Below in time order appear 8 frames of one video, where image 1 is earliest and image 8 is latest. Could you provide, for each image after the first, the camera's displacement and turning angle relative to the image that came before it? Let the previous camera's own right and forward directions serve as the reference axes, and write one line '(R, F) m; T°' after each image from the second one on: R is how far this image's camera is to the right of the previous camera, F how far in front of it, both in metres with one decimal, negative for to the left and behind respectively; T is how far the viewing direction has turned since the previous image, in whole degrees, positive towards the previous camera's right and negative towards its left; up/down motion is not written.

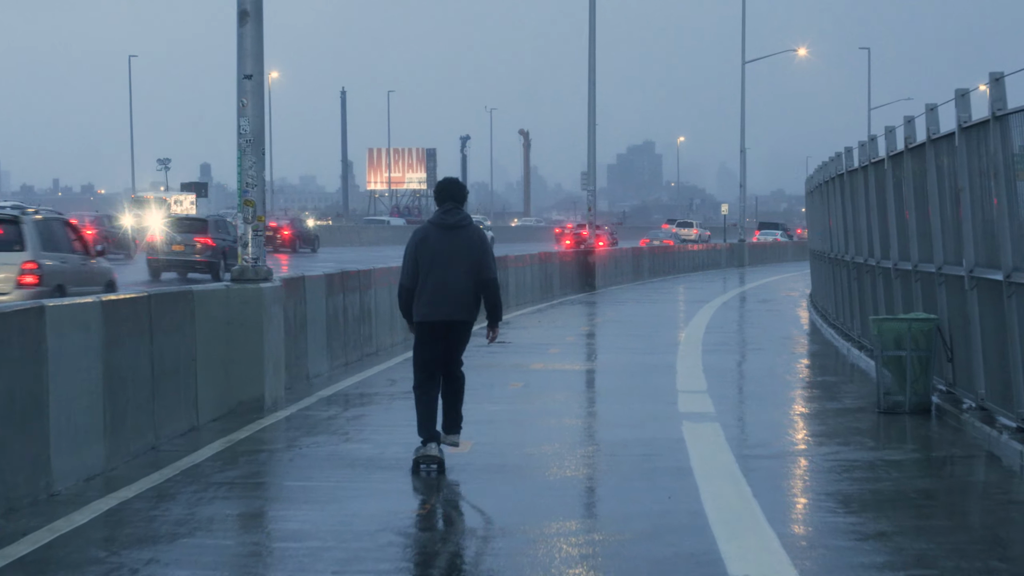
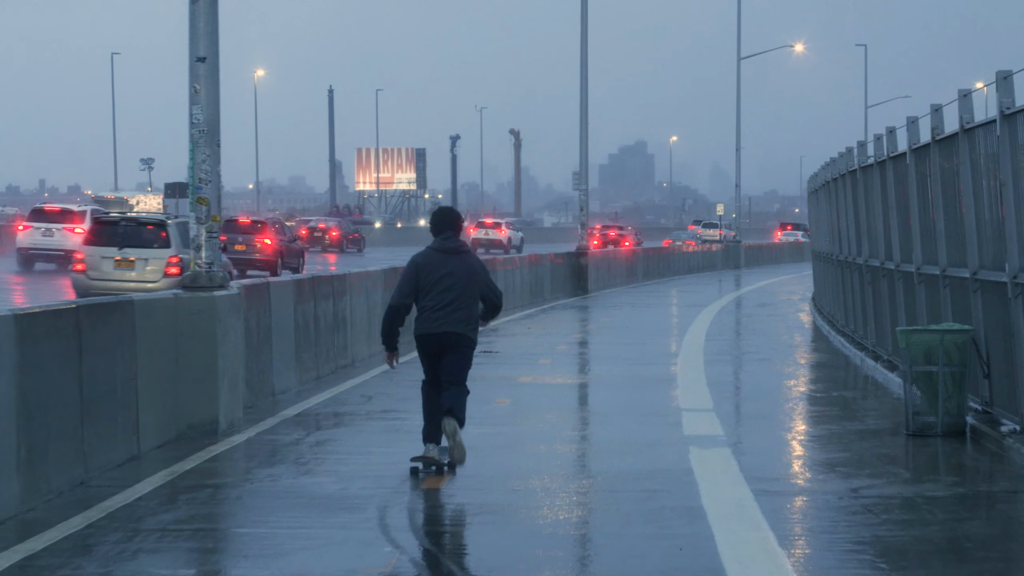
(0.0, +1.2) m; 0°
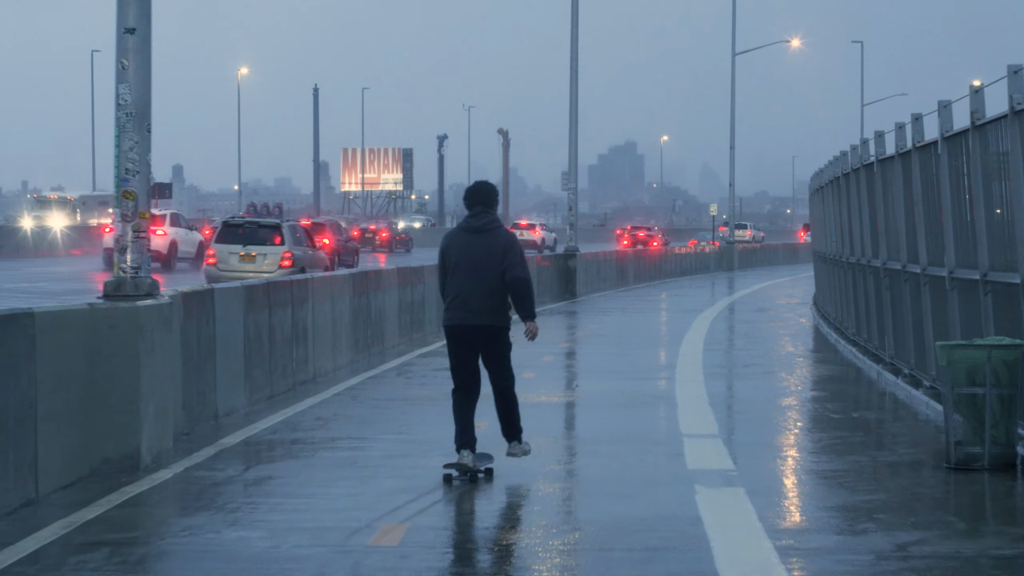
(+0.1, +1.4) m; 0°
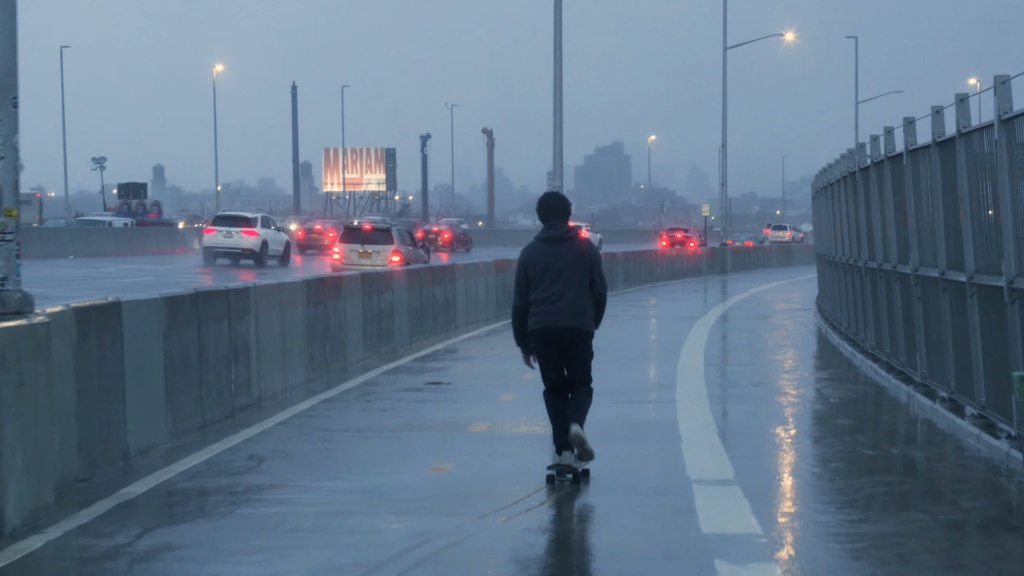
(+0.1, +1.8) m; +1°
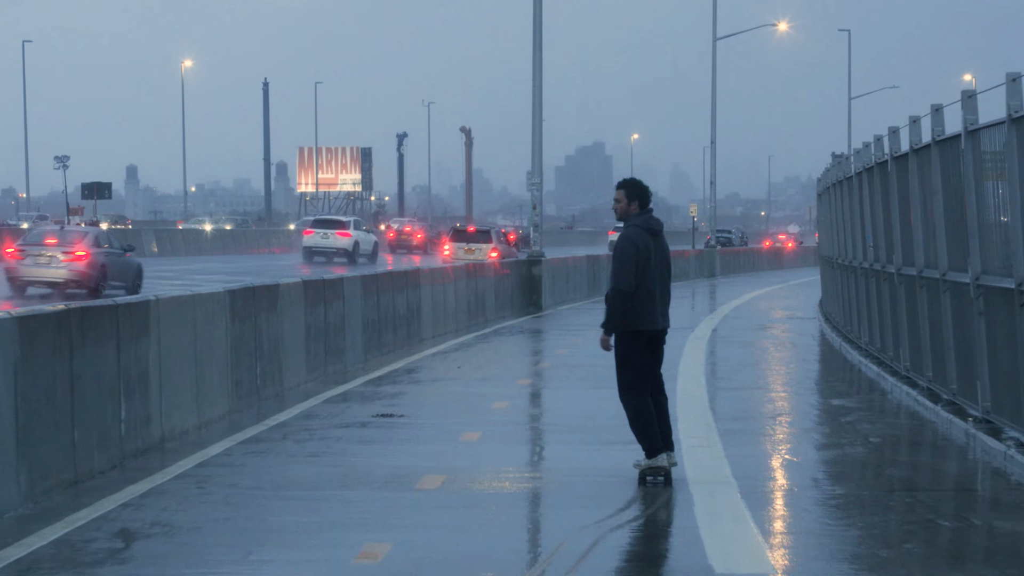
(+0.1, +2.3) m; +1°
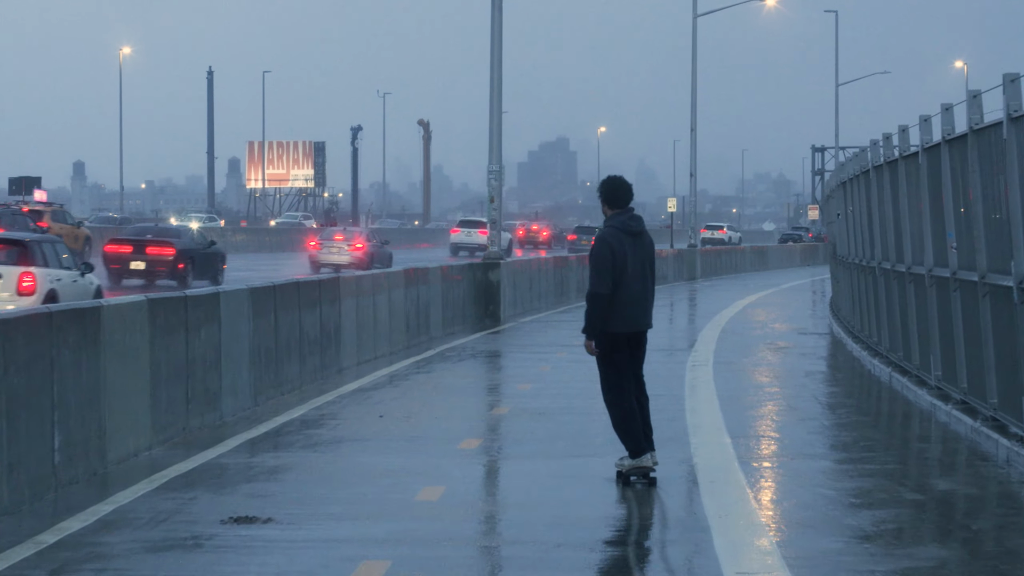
(+0.1, +4.0) m; +2°
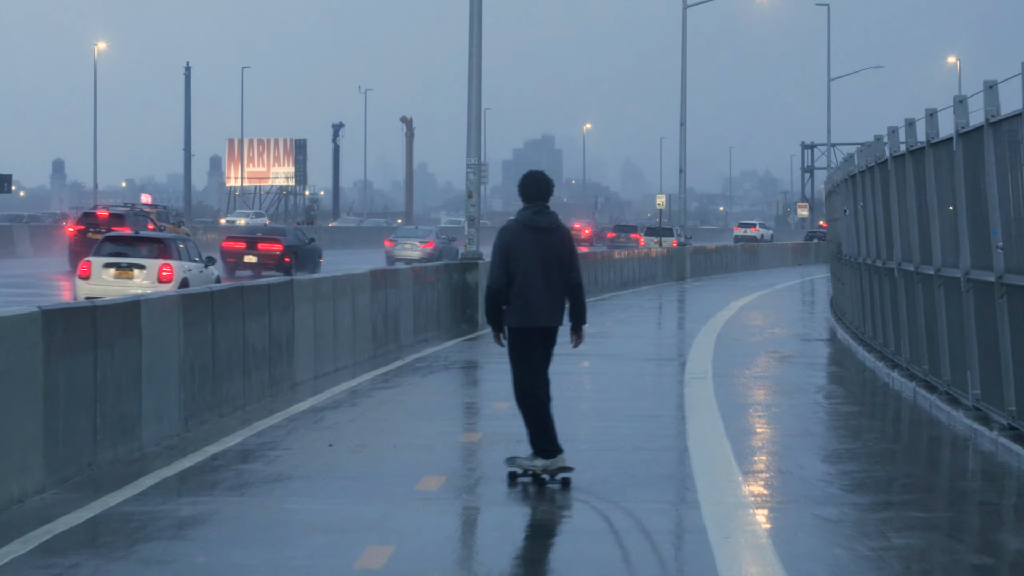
(+0.1, +1.5) m; +1°
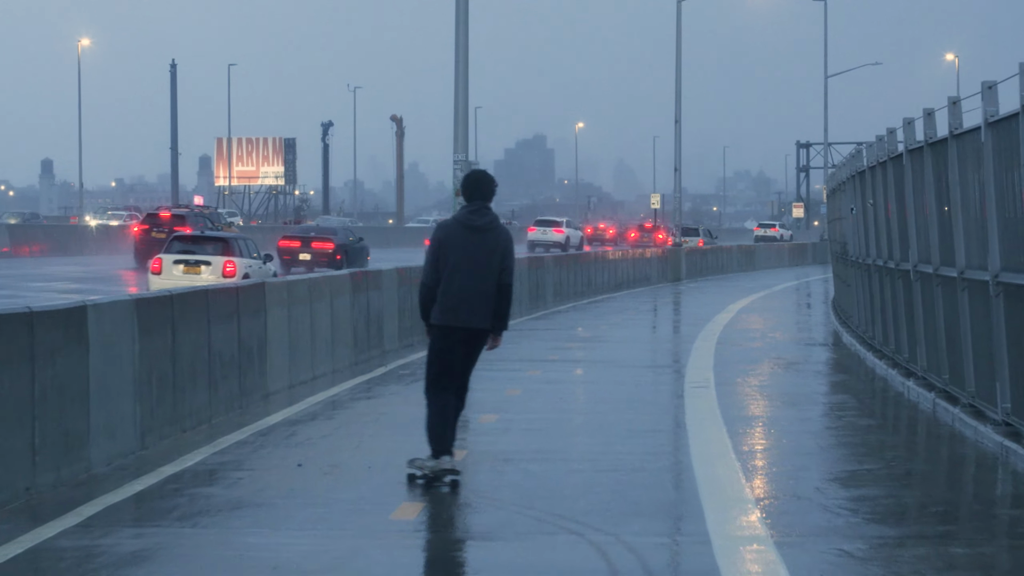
(0.0, +0.8) m; 0°
